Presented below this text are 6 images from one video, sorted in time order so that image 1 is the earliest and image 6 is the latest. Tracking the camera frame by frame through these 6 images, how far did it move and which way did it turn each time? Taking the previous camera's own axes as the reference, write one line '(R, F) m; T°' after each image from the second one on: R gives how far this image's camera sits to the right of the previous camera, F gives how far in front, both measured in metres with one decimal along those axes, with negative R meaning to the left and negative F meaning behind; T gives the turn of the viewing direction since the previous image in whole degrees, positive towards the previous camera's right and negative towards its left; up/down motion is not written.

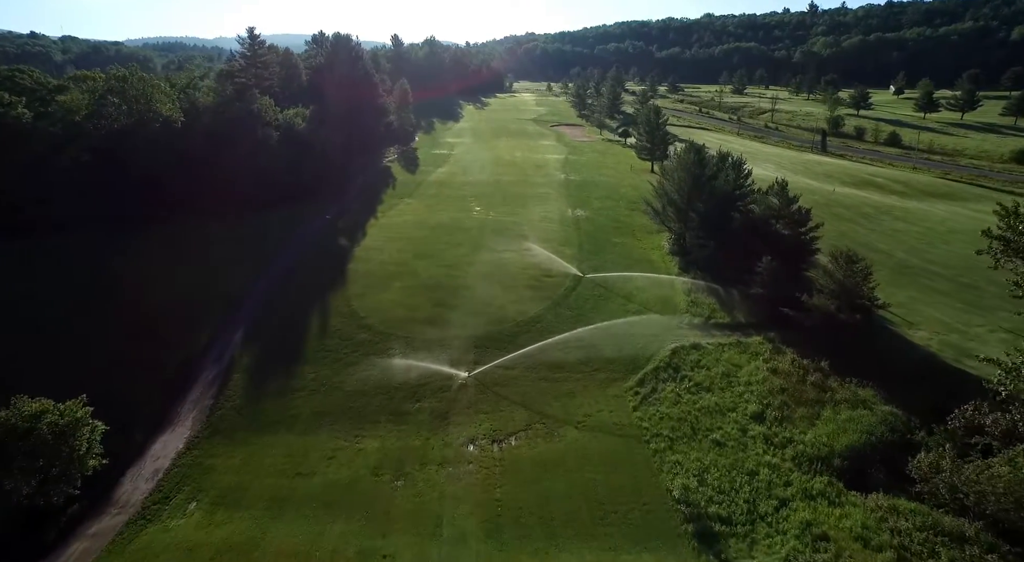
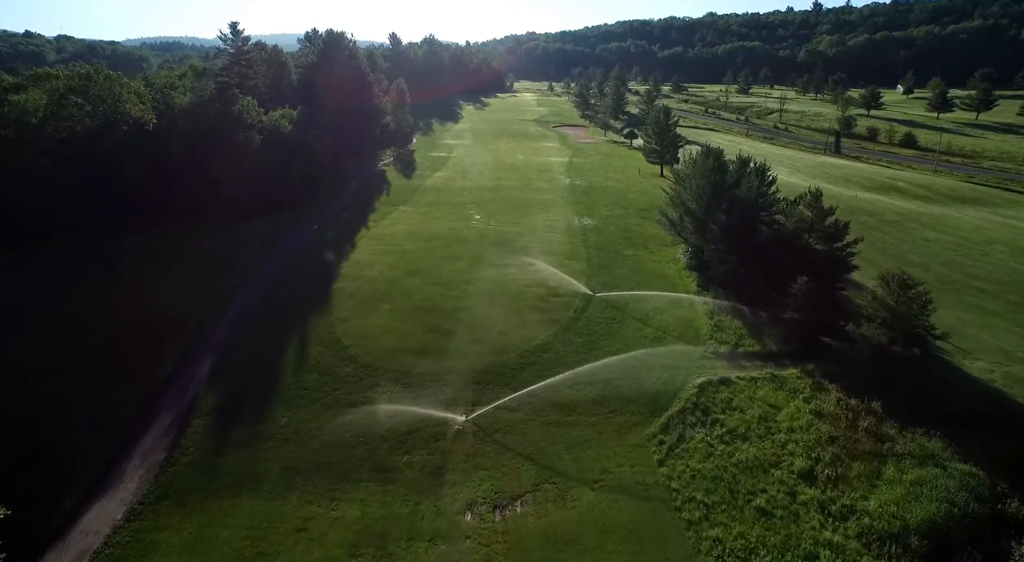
(-0.1, +3.2) m; 0°
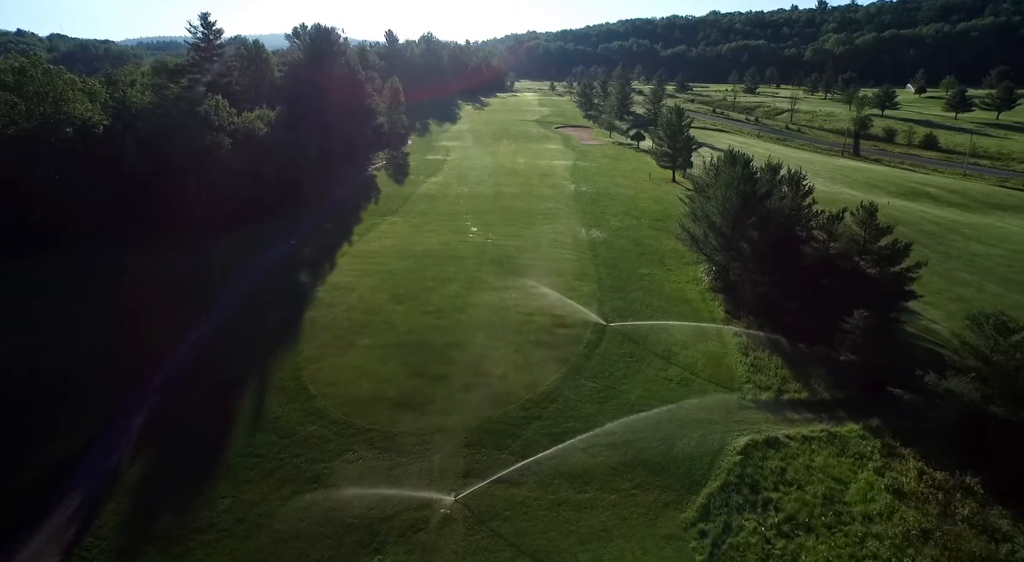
(0.0, +4.2) m; 0°
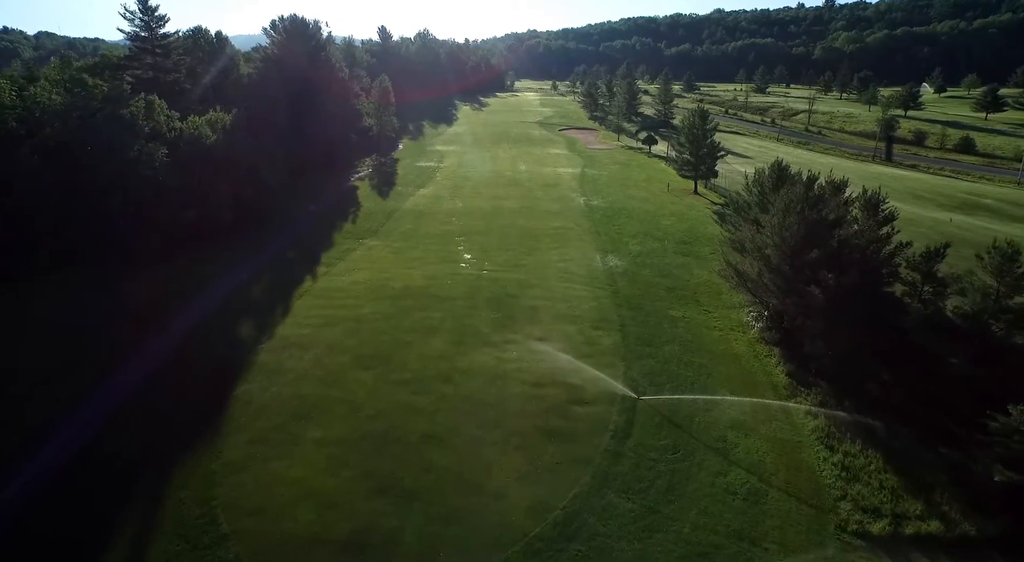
(0.0, +6.5) m; 0°
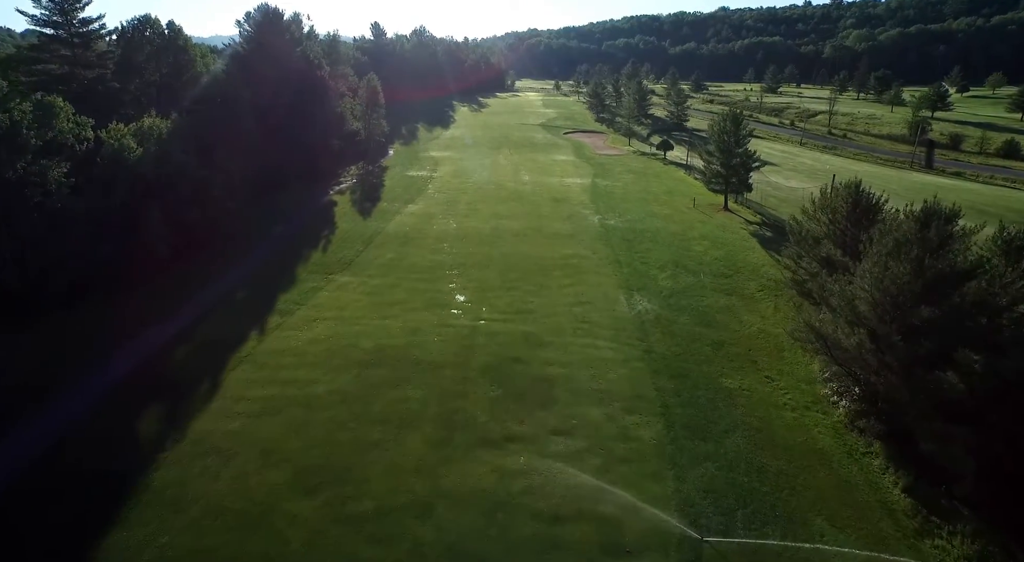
(-0.2, +6.5) m; 0°
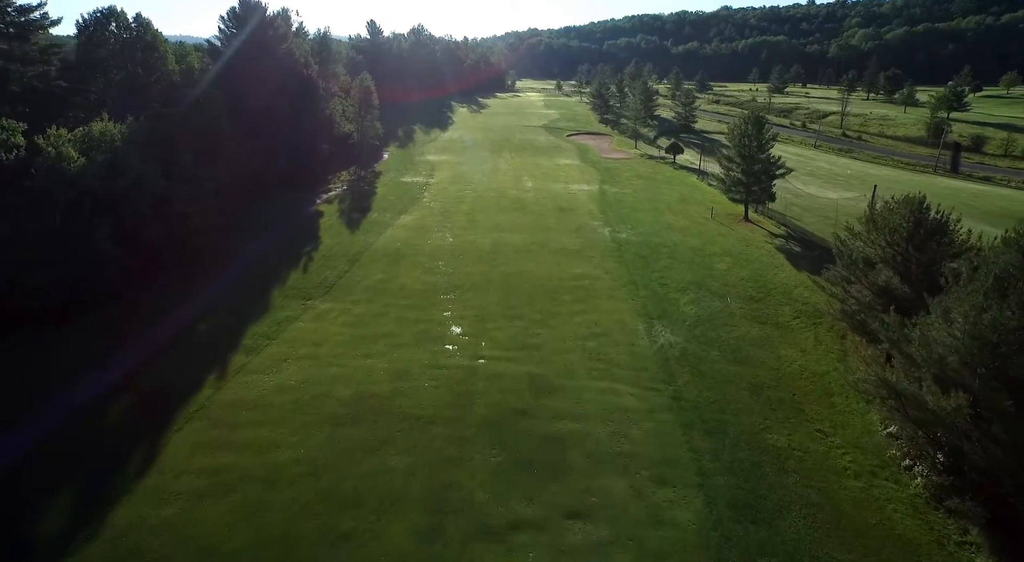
(-0.1, +3.4) m; 0°
